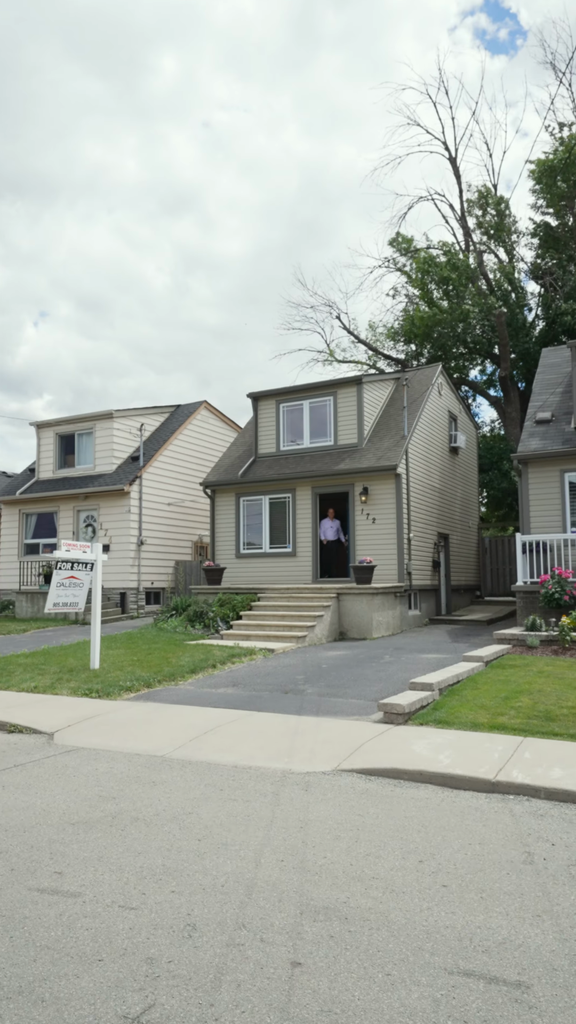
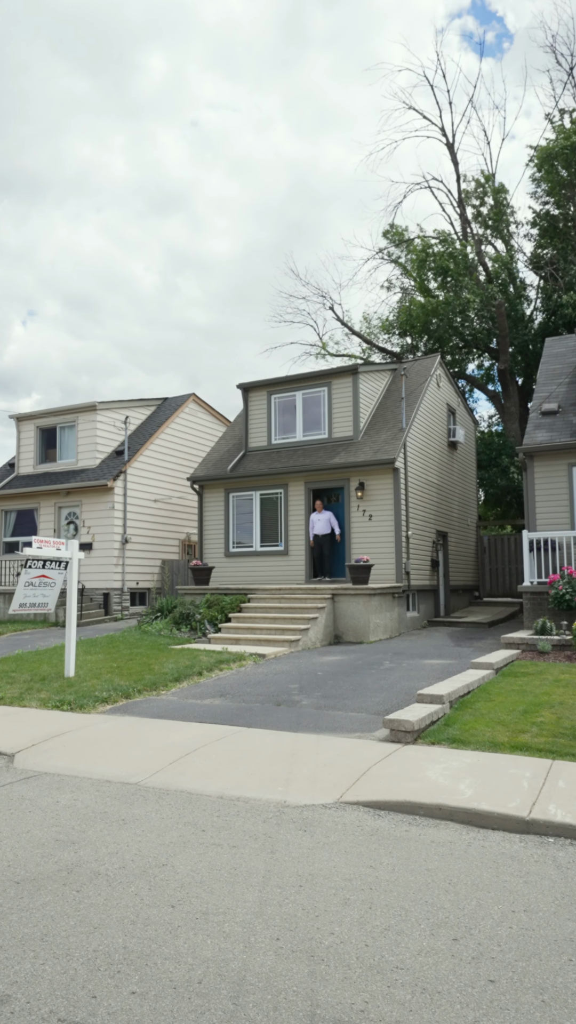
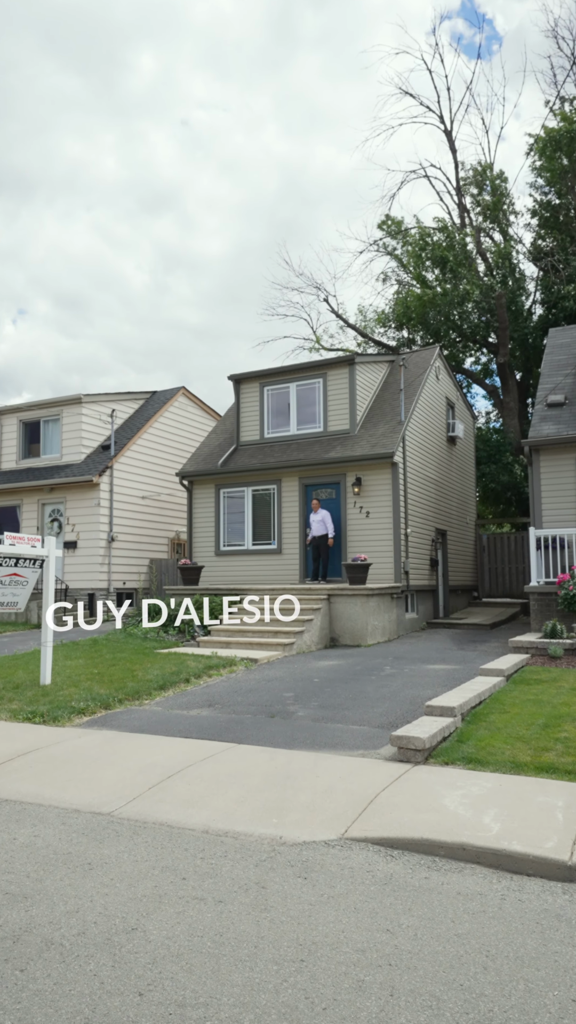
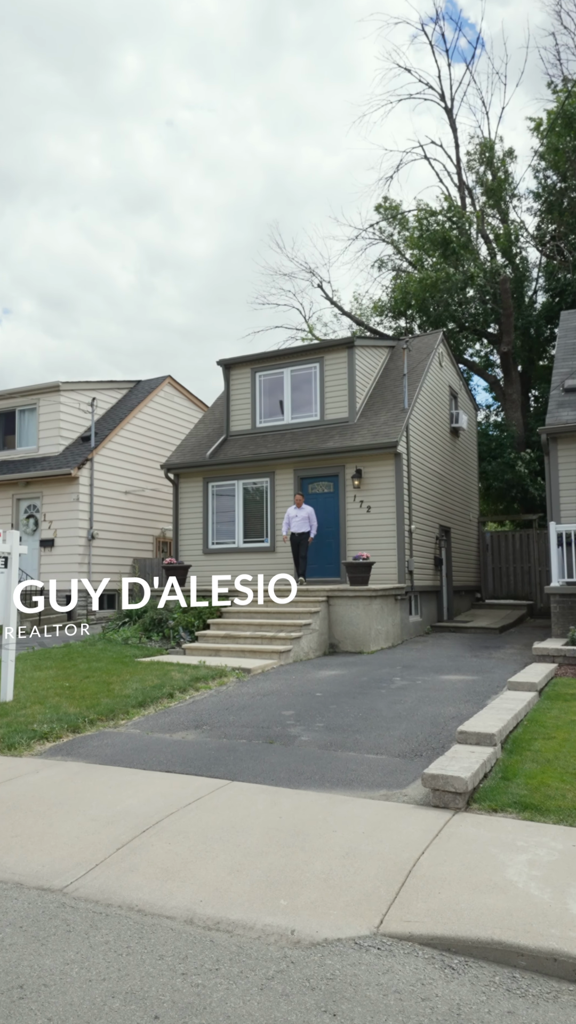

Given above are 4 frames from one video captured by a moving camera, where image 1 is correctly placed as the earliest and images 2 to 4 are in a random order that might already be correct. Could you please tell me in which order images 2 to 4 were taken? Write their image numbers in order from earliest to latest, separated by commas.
2, 3, 4
